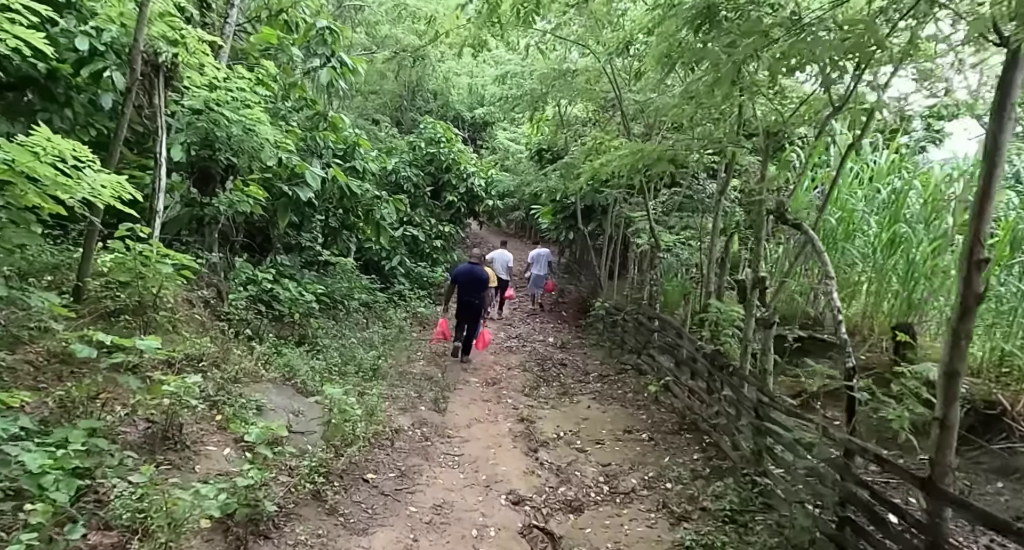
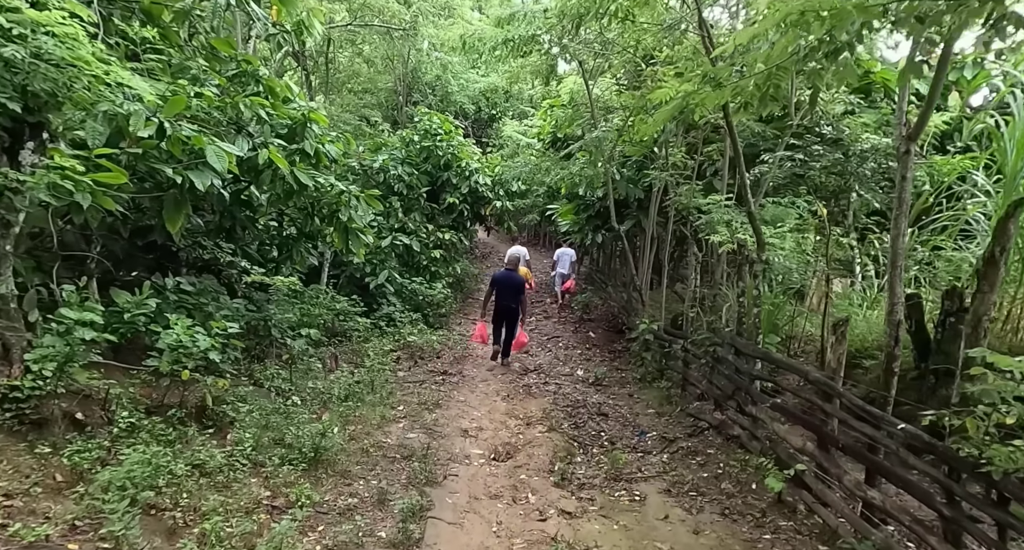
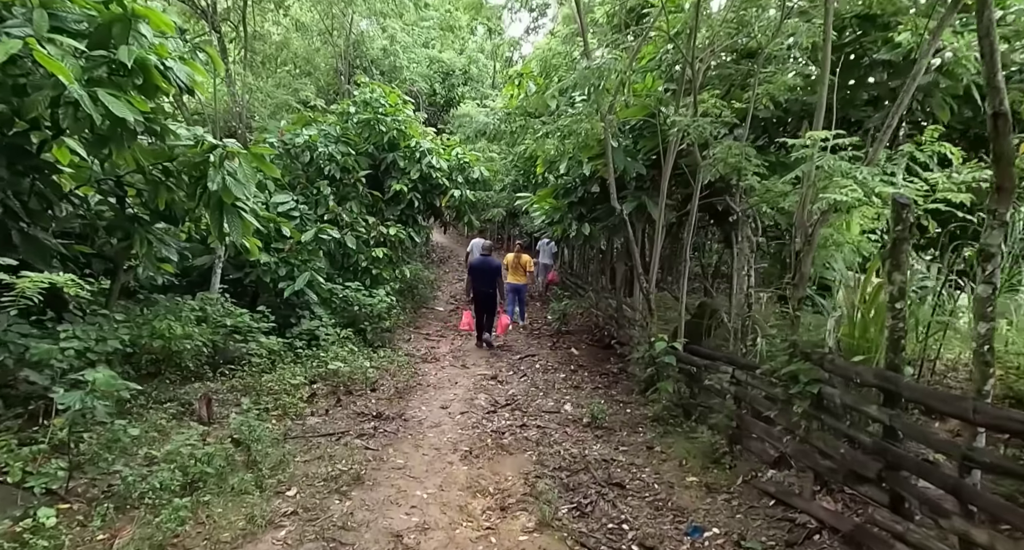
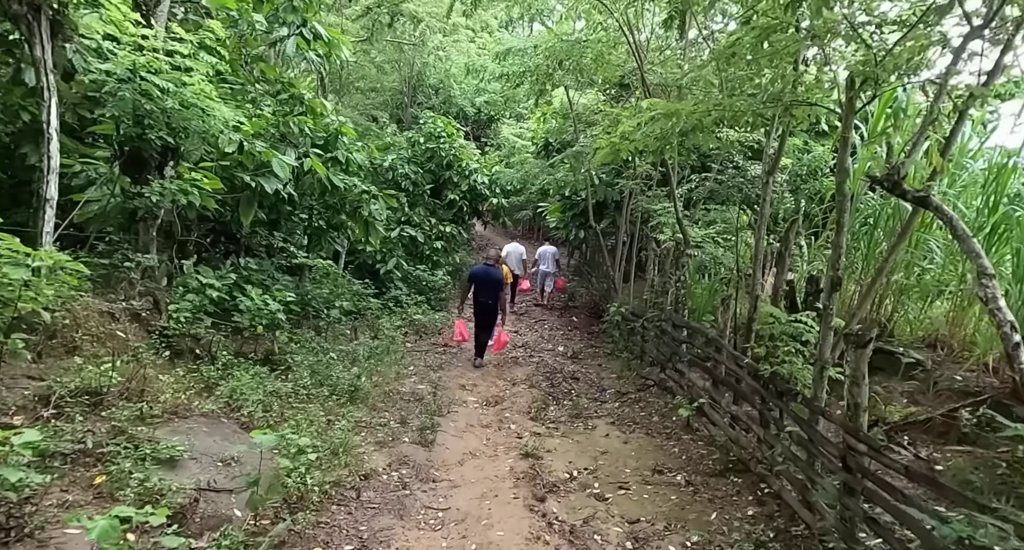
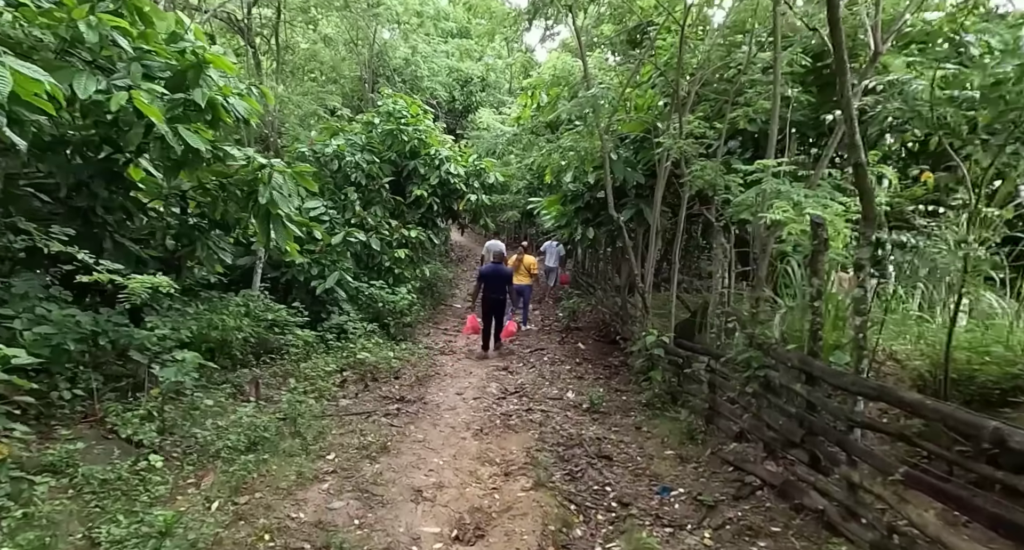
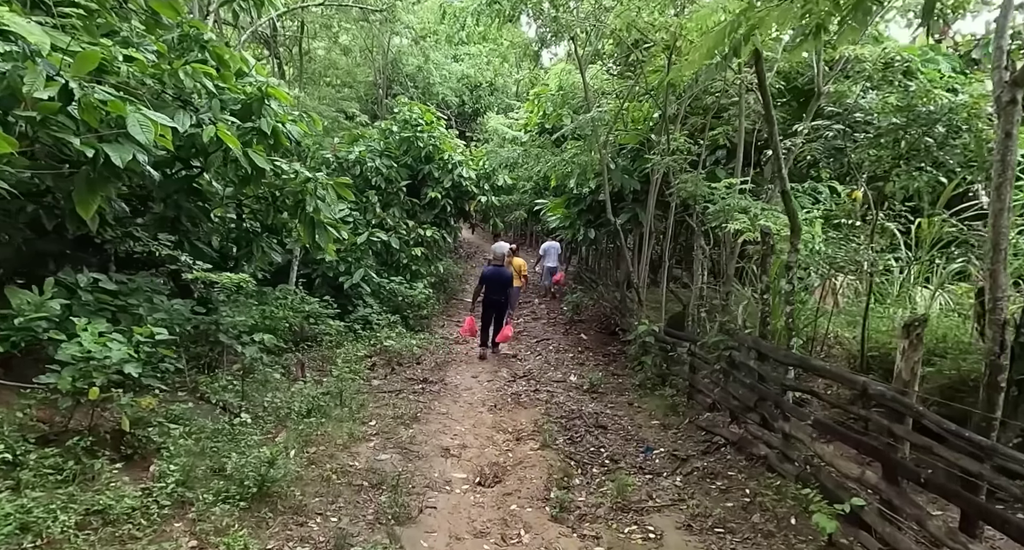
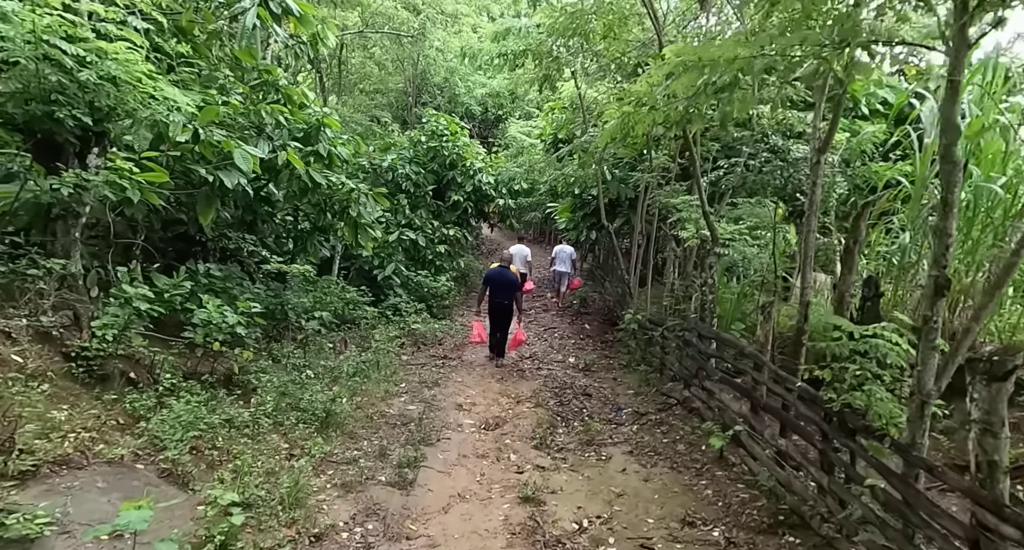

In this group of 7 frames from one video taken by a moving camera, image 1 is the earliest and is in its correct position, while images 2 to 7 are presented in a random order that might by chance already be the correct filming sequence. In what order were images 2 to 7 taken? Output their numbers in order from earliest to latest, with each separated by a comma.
4, 7, 2, 6, 5, 3
